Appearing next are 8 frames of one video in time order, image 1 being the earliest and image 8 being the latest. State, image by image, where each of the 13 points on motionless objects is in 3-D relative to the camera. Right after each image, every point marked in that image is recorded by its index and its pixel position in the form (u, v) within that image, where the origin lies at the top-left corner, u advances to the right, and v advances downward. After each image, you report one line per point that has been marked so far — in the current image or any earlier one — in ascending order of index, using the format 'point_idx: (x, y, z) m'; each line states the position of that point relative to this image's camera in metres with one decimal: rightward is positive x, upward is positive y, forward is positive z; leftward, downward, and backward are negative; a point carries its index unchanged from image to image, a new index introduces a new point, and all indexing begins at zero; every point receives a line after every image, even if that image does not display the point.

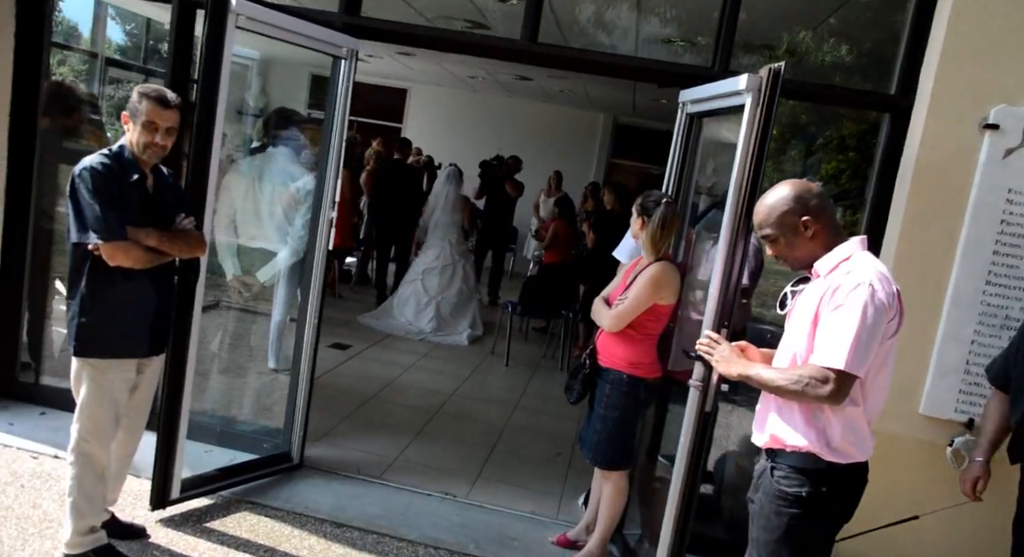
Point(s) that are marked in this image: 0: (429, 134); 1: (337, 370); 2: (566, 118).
0: (-1.2, +2.1, +12.8) m
1: (-1.2, -0.6, +5.6) m
2: (+0.8, +2.3, +12.4) m
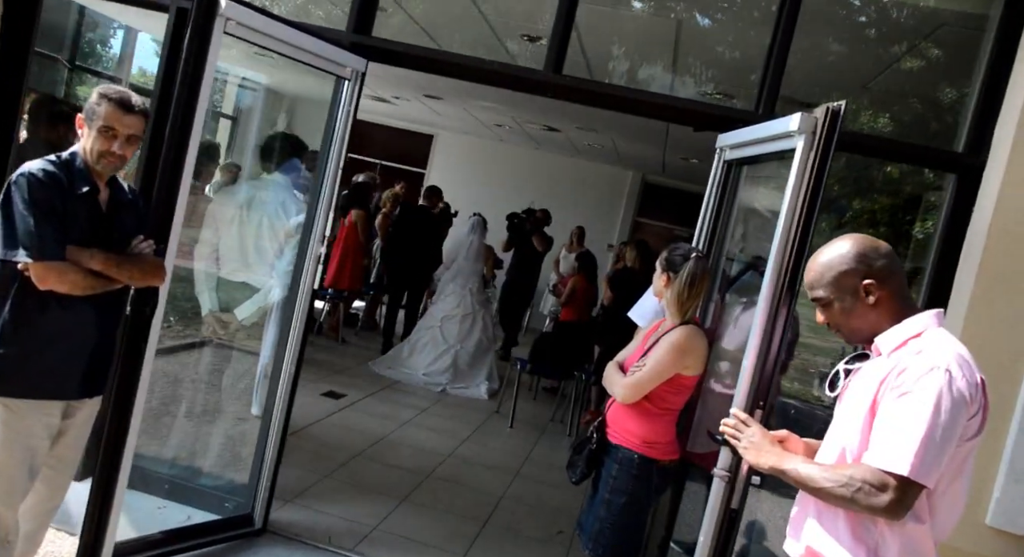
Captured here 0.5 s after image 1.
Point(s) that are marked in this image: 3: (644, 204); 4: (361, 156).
0: (-0.9, +1.4, +12.5) m
1: (-1.1, -0.9, +5.2) m
2: (+1.2, +1.5, +12.1) m
3: (+1.9, +1.0, +12.1) m
4: (-2.3, +1.8, +12.8) m
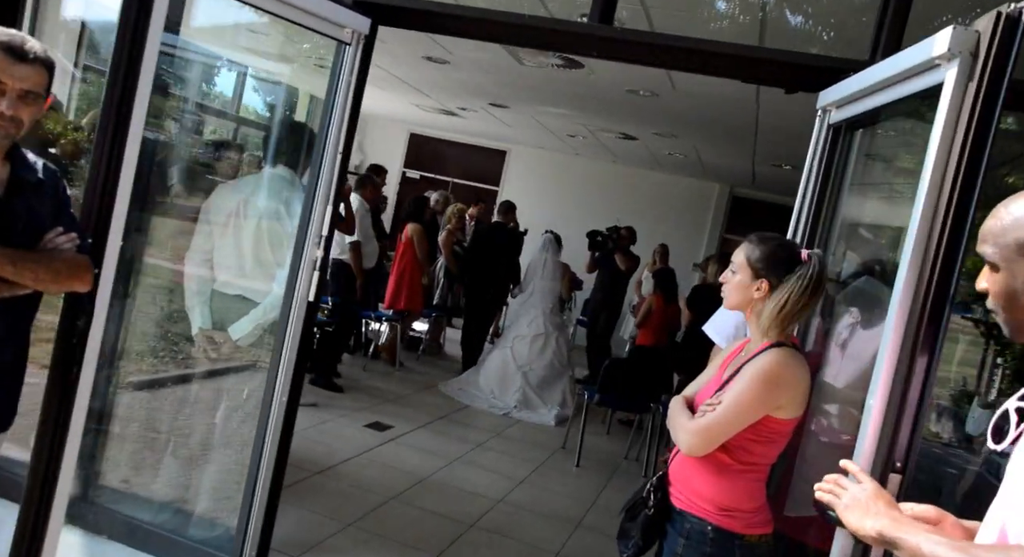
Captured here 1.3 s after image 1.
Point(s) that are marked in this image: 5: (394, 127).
0: (+0.2, +1.1, +11.9) m
1: (-0.8, -1.0, +4.6) m
2: (+2.2, +1.2, +11.3) m
3: (+2.9, +0.7, +11.2) m
4: (-1.2, +1.5, +12.4) m
5: (-1.7, +2.2, +12.6) m
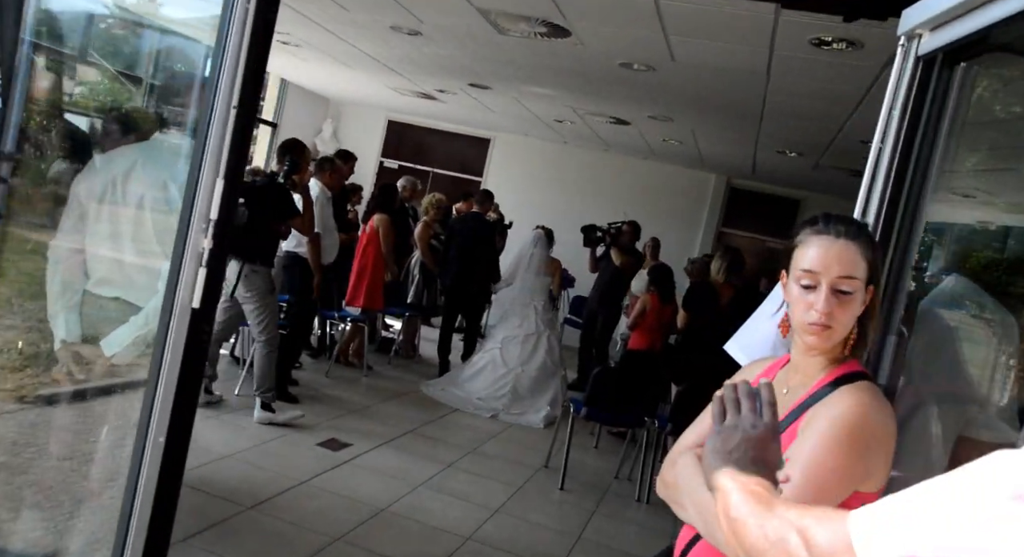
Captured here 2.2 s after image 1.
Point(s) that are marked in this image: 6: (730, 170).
0: (0.0, +1.2, +11.2) m
1: (-0.9, -1.0, +3.9) m
2: (+2.0, +1.2, +10.6) m
3: (+2.7, +0.8, +10.5) m
4: (-1.4, +1.5, +11.7) m
5: (-1.9, +2.3, +11.8) m
6: (+2.5, +1.2, +9.7) m
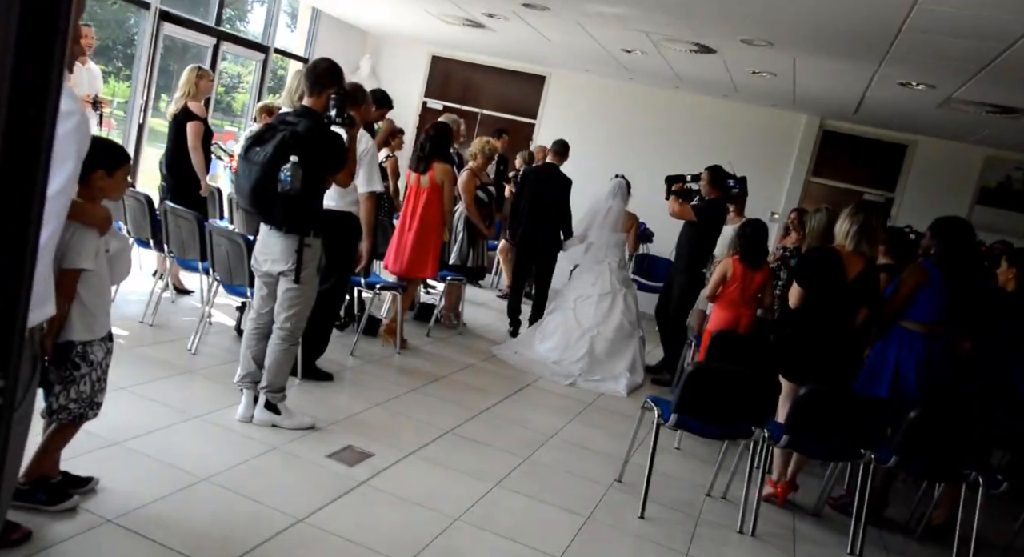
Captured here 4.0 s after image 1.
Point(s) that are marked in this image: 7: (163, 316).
0: (+0.7, +1.7, +10.0) m
1: (-0.7, -0.8, +2.9) m
2: (+2.6, +1.7, +9.3) m
3: (+3.4, +1.2, +9.2) m
4: (-0.7, +2.1, +10.5) m
5: (-1.2, +2.9, +10.7) m
6: (+3.1, +1.7, +8.4) m
7: (-2.0, -0.2, +5.0) m
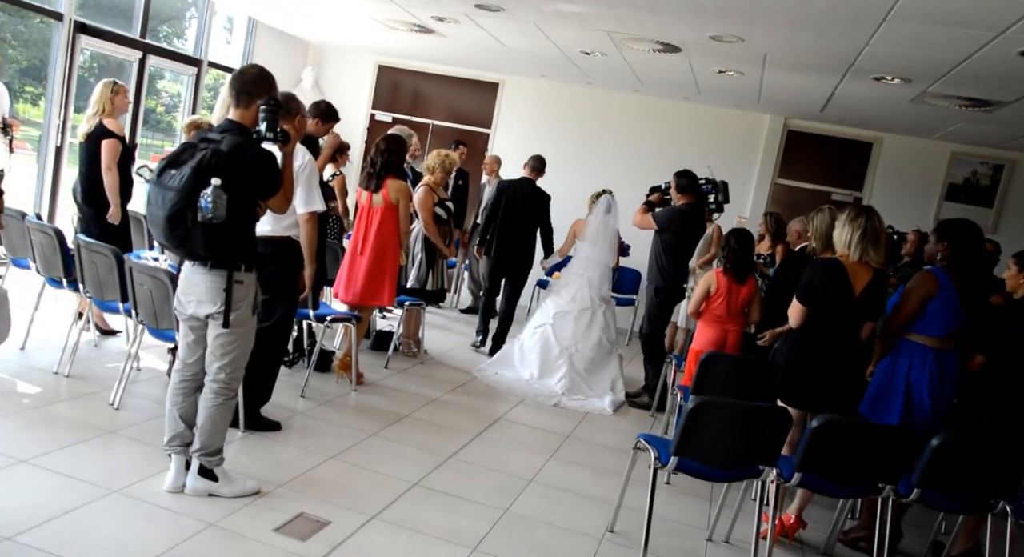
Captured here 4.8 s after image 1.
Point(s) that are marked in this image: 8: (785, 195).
0: (+0.2, +1.5, +9.6) m
1: (-0.7, -1.0, +2.4) m
2: (+2.2, +1.6, +8.9) m
3: (+2.9, +1.2, +8.9) m
4: (-1.2, +1.9, +10.0) m
5: (-1.8, +2.6, +10.1) m
6: (+2.6, +1.6, +8.0) m
7: (-2.2, -0.4, +4.4) m
8: (+2.8, +0.9, +8.9) m
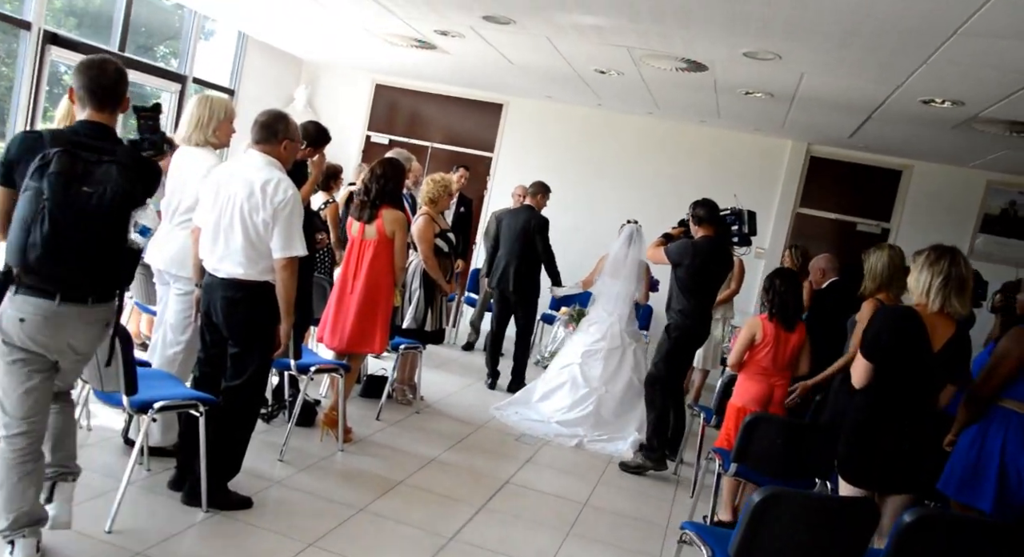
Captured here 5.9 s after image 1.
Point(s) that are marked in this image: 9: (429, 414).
0: (+0.2, +1.2, +9.0) m
1: (-0.7, -1.1, +1.7) m
2: (+2.2, +1.3, +8.4) m
3: (+2.9, +0.8, +8.3) m
4: (-1.2, +1.5, +9.5) m
5: (-1.8, +2.3, +9.6) m
6: (+2.7, +1.3, +7.5) m
7: (-2.1, -0.6, +3.7) m
8: (+2.9, +0.5, +8.3) m
9: (-0.5, -0.8, +5.3) m
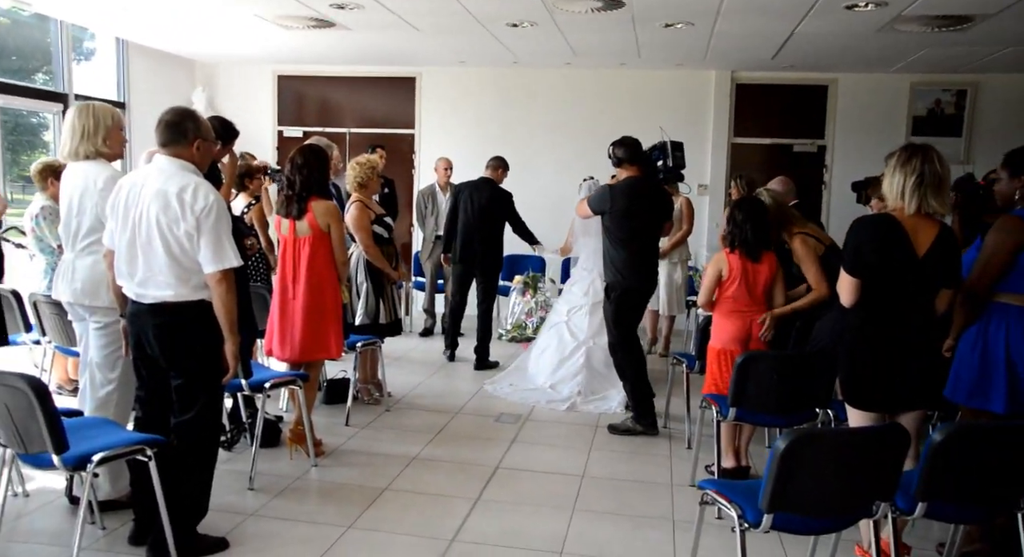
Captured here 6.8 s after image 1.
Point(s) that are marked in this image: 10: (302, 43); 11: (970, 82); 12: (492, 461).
0: (-0.6, +1.4, +8.7) m
1: (-0.5, -1.2, +1.5) m
2: (+1.4, +1.8, +8.2) m
3: (+2.2, +1.5, +8.2) m
4: (-2.0, +1.6, +9.0) m
5: (-2.7, +2.2, +9.1) m
6: (+2.0, +1.9, +7.3) m
7: (-2.2, -0.9, +3.3) m
8: (+2.2, +1.2, +8.2) m
9: (-0.7, -0.8, +5.0) m
10: (-1.9, +2.1, +7.7) m
11: (+4.2, +1.8, +7.8) m
12: (-0.1, -0.9, +4.2) m
